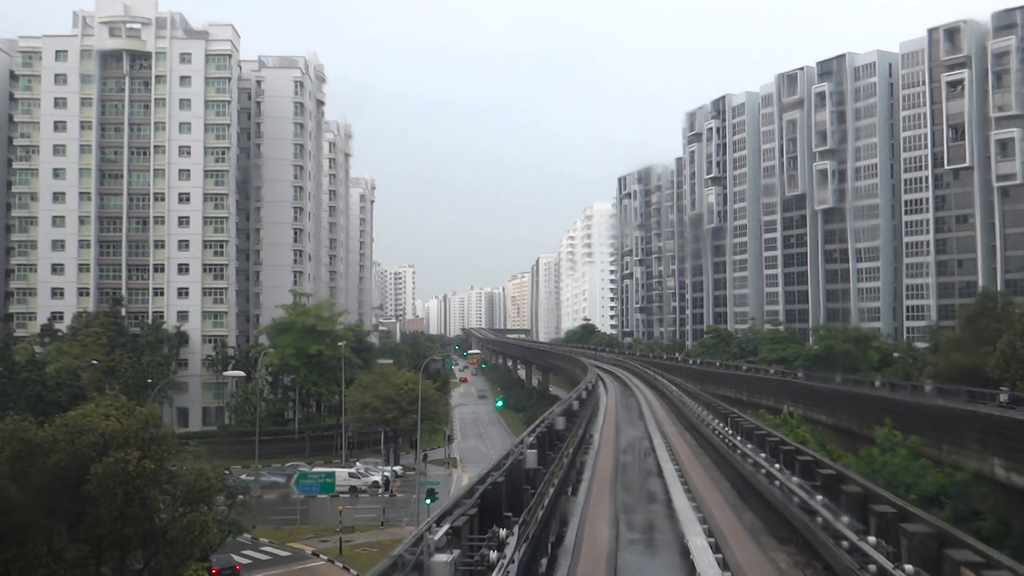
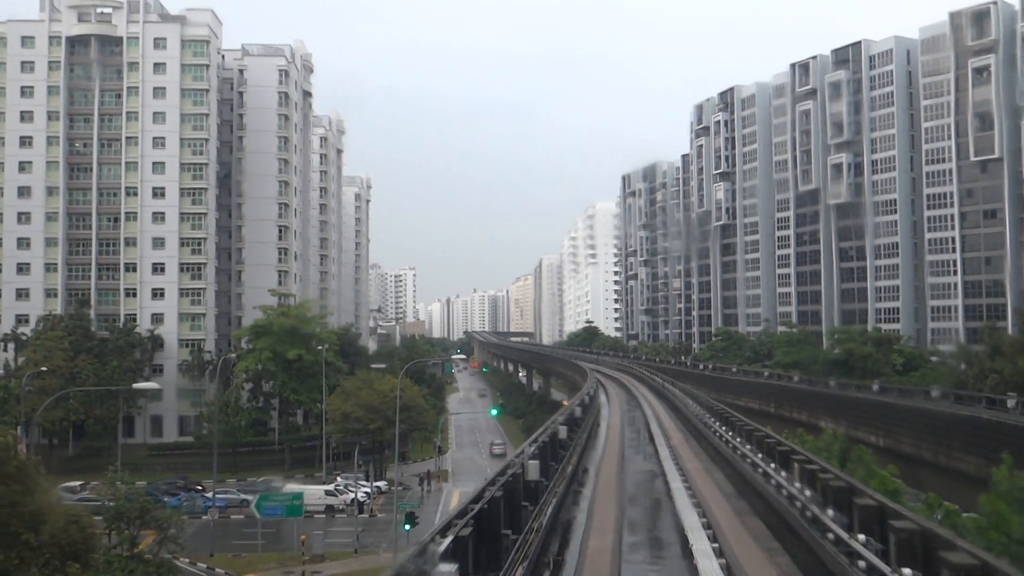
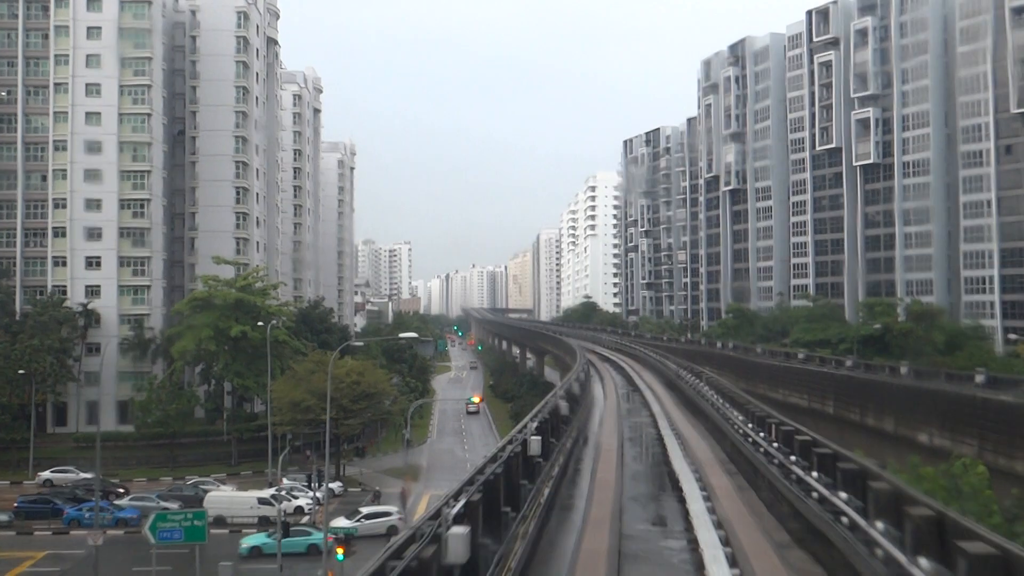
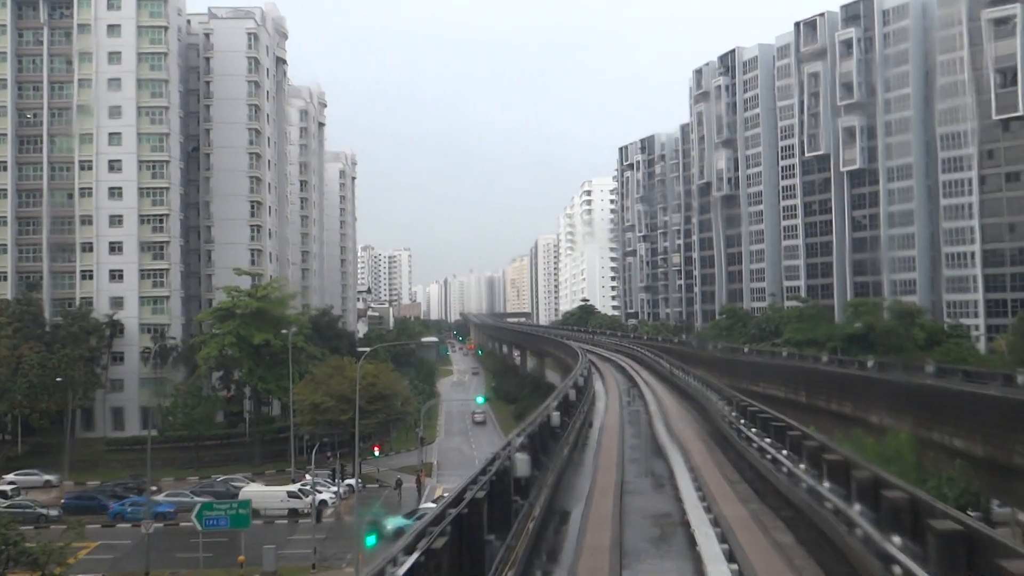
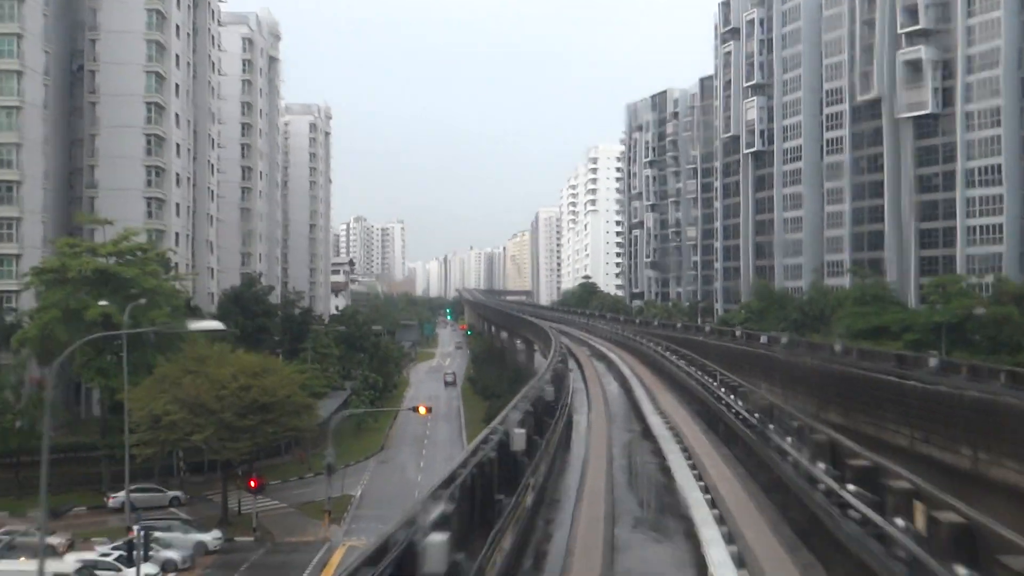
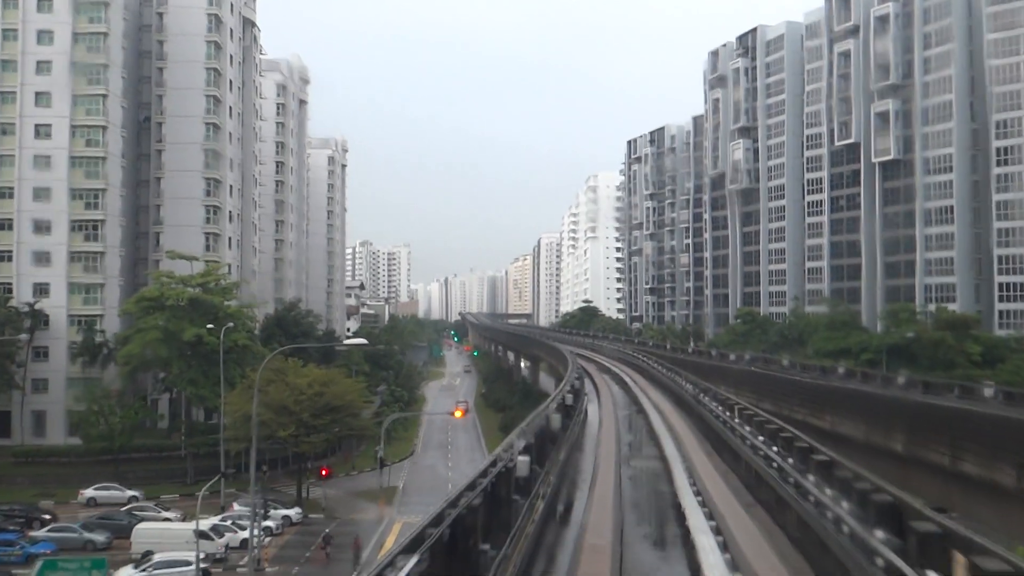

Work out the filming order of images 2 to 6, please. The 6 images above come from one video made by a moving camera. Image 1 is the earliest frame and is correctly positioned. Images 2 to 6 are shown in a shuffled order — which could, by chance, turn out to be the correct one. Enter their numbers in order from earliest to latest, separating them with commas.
2, 4, 3, 6, 5
